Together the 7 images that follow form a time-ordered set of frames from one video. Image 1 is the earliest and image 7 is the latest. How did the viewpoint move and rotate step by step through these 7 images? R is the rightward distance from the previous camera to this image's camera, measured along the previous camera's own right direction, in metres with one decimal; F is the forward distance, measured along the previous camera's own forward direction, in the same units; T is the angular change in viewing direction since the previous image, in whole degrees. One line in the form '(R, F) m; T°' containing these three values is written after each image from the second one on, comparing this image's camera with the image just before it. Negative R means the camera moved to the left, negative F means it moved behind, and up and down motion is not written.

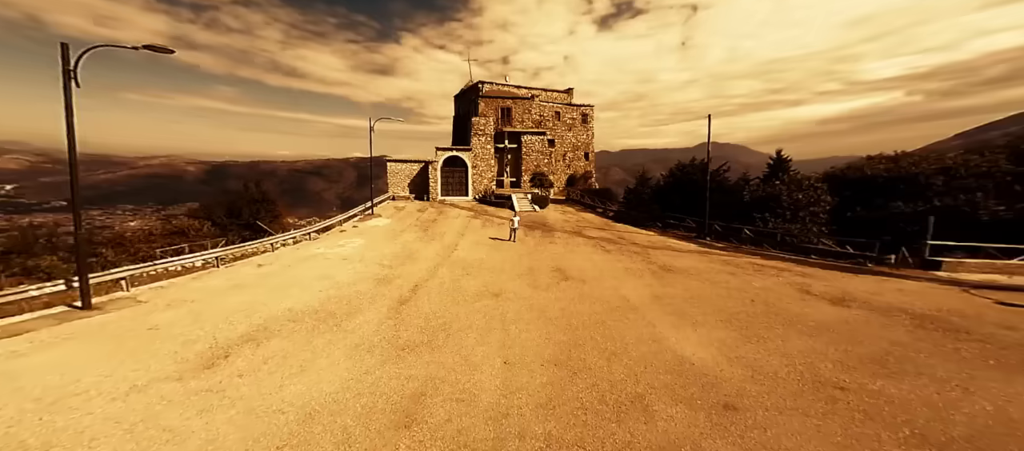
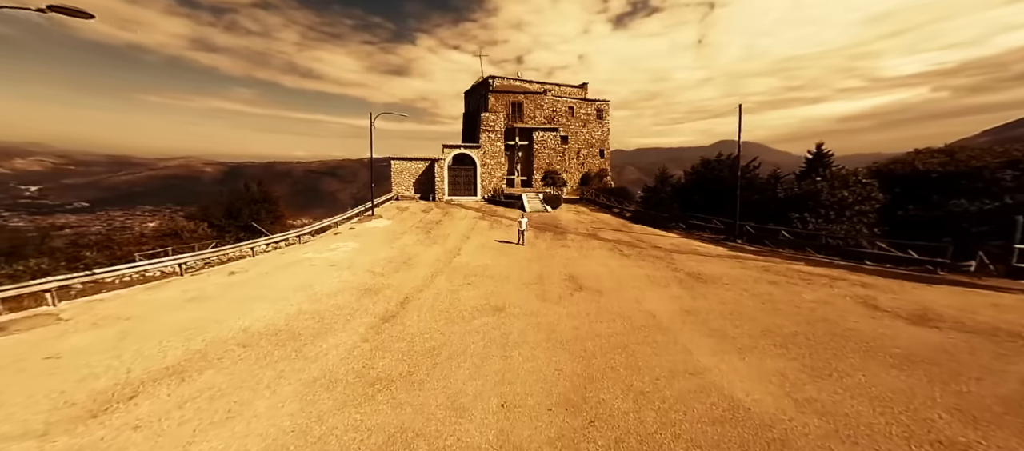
(+0.3, +2.3) m; -2°
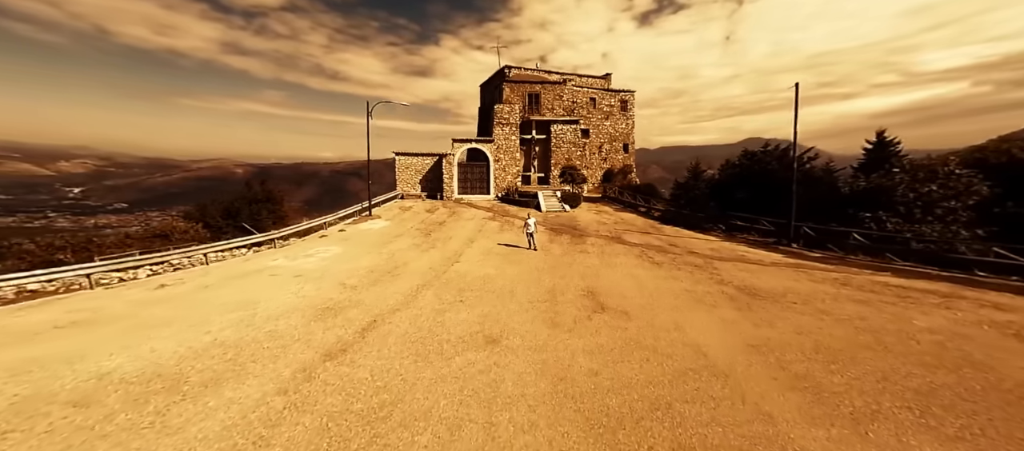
(+0.7, +3.4) m; -3°
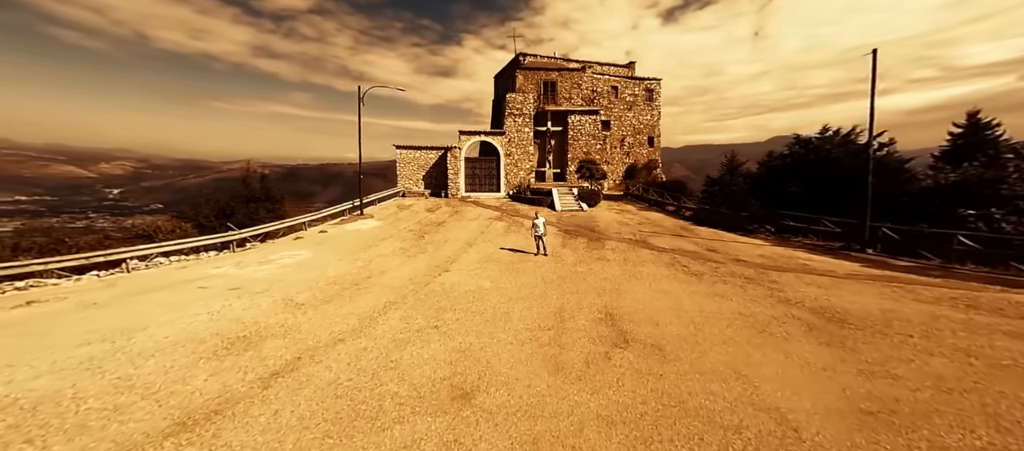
(+0.8, +3.4) m; -3°
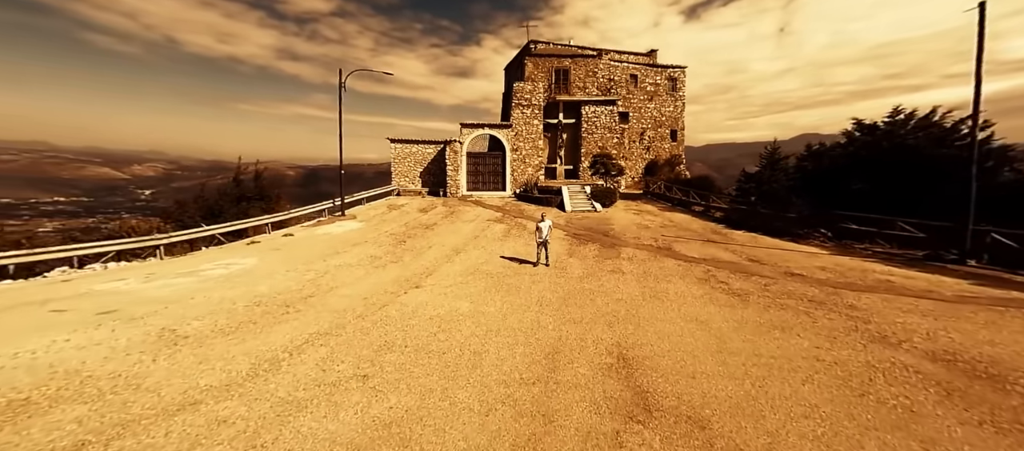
(+1.0, +3.3) m; -3°
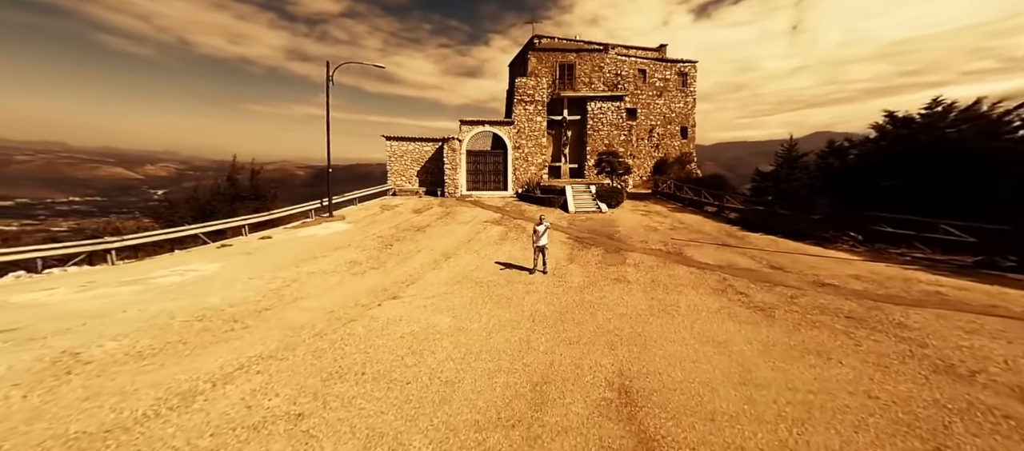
(+0.5, +1.4) m; -1°
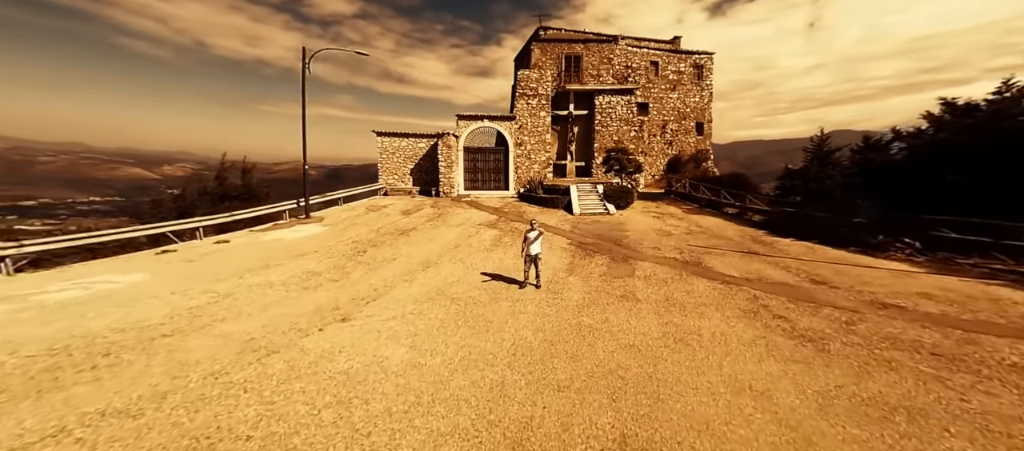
(+0.8, +2.1) m; -2°
